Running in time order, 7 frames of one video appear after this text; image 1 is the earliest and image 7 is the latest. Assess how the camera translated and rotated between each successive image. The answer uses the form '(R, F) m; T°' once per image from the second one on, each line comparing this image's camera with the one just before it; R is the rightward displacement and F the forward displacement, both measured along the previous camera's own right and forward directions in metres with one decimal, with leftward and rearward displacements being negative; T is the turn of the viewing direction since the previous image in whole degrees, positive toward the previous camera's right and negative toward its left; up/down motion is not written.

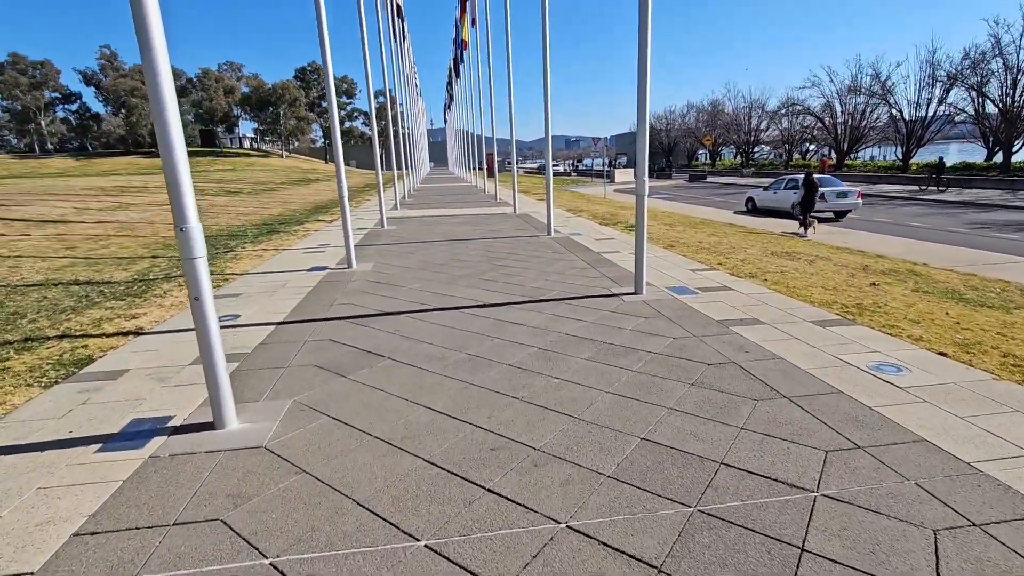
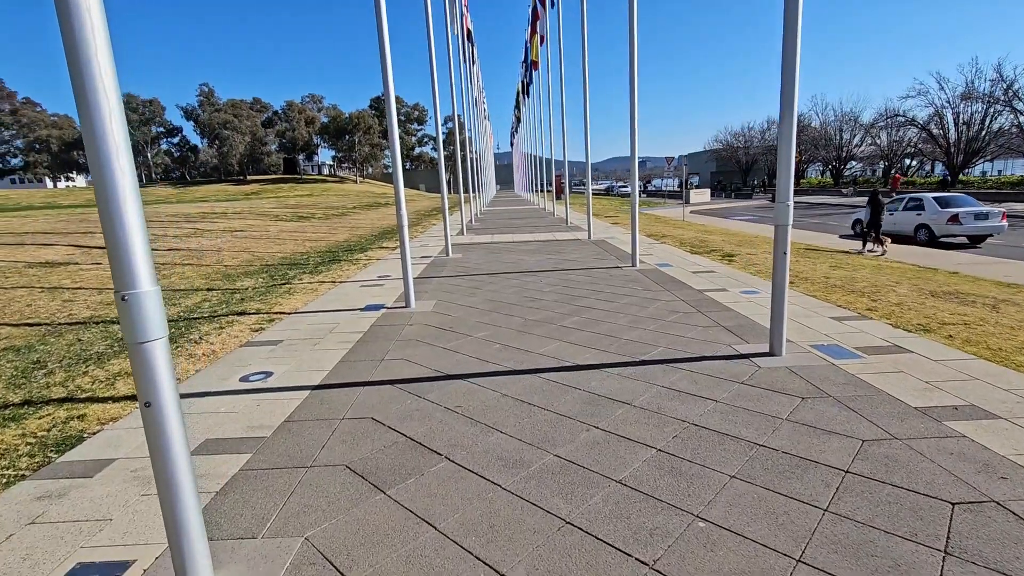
(-0.3, +1.4) m; -7°
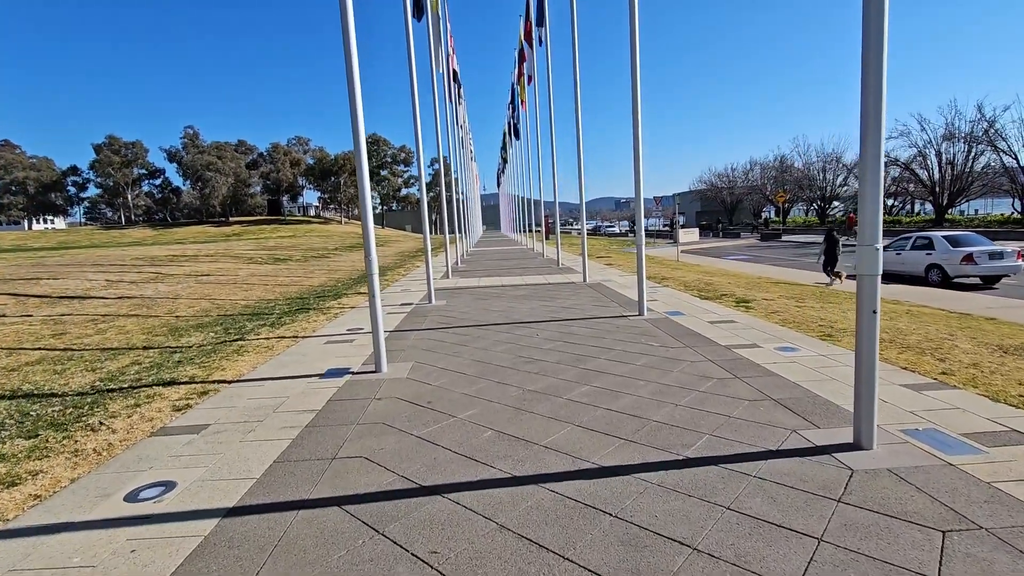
(-0.1, +1.2) m; +2°
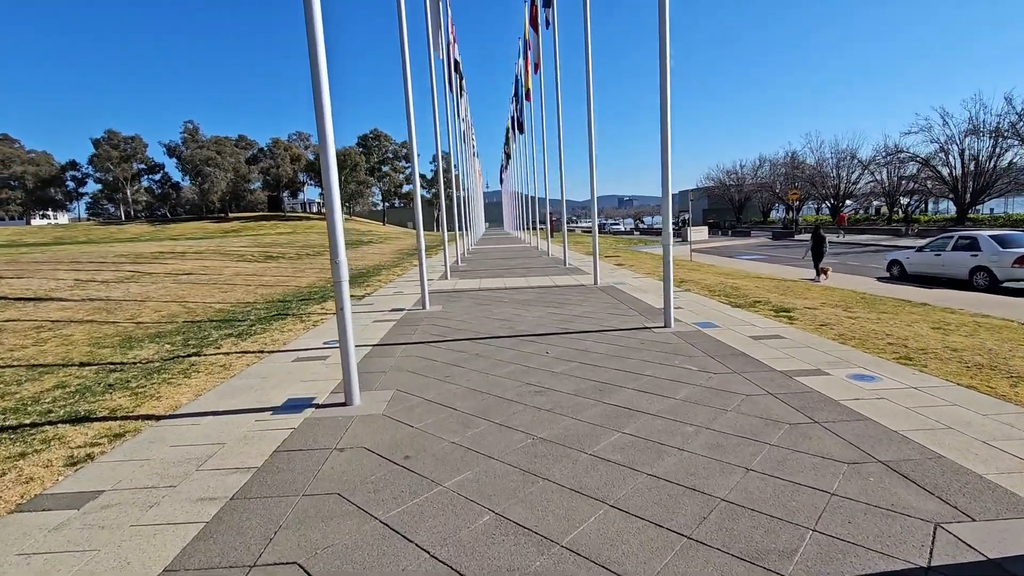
(0.0, +1.3) m; 0°
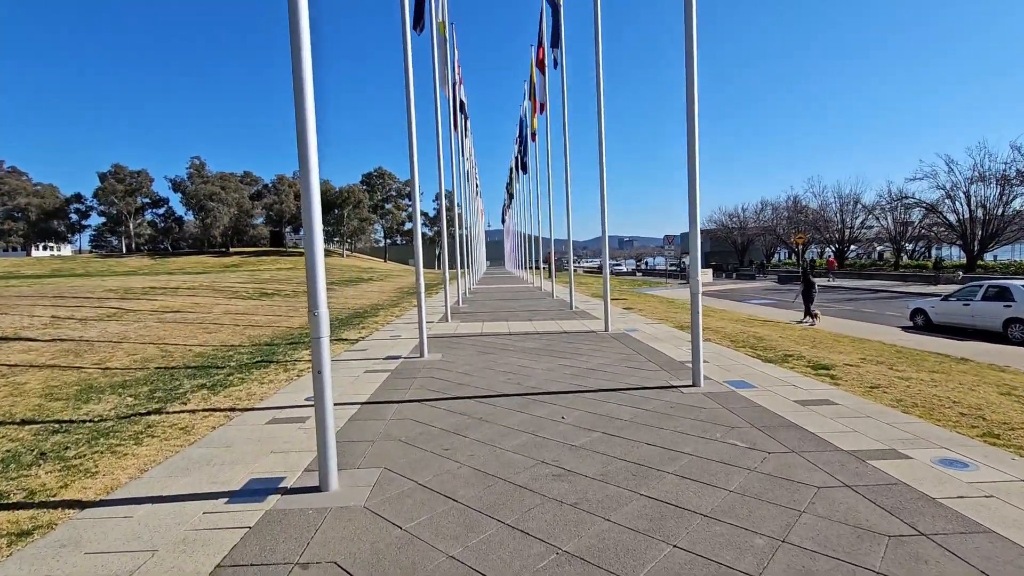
(-0.1, +0.8) m; 0°
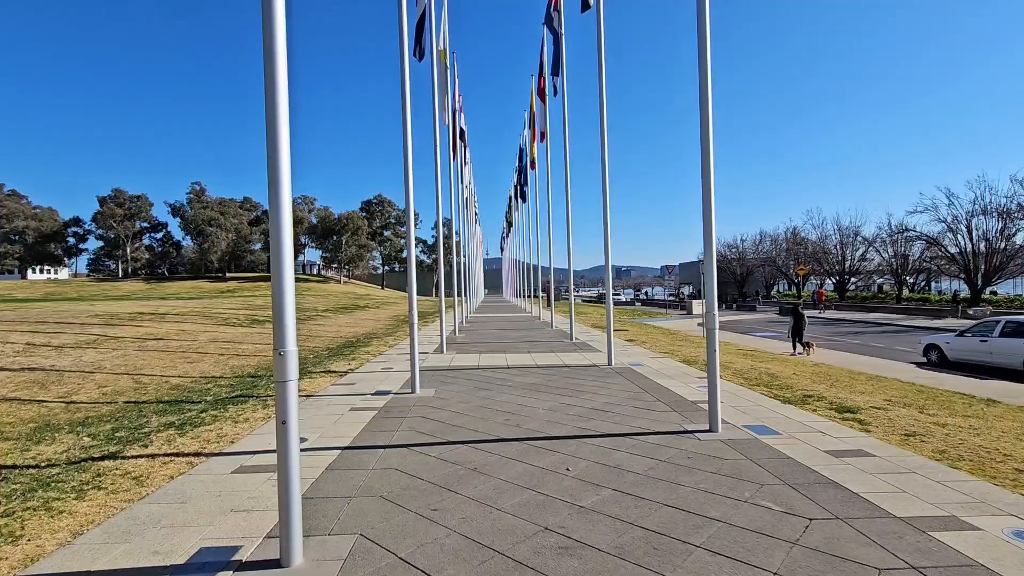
(0.0, +0.6) m; 0°
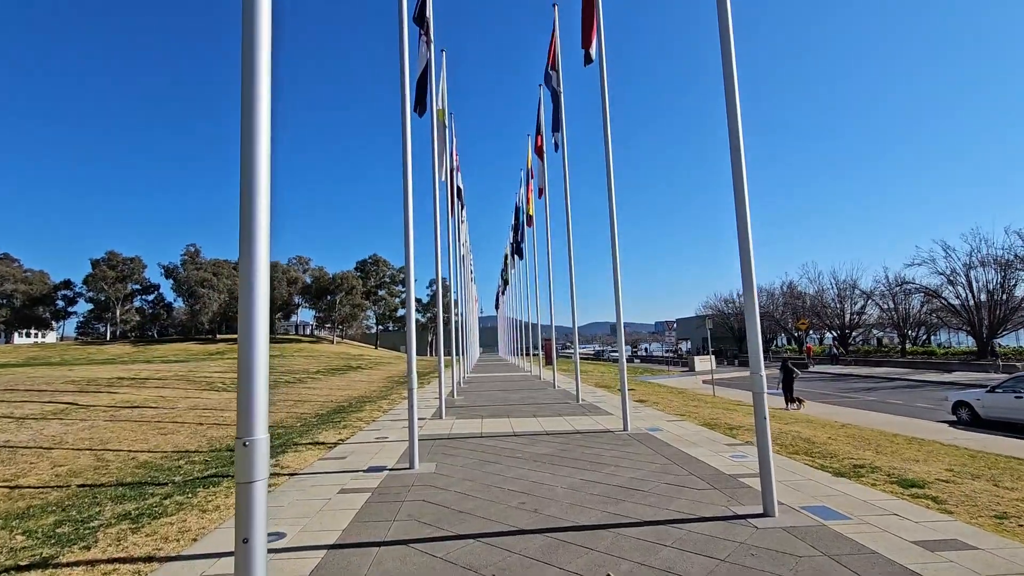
(-0.2, +0.7) m; +1°
